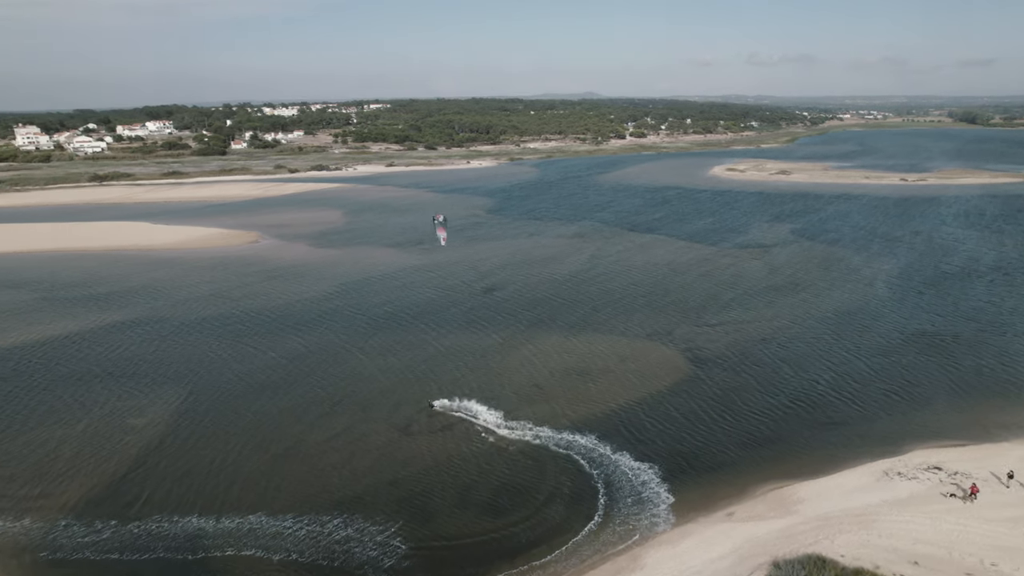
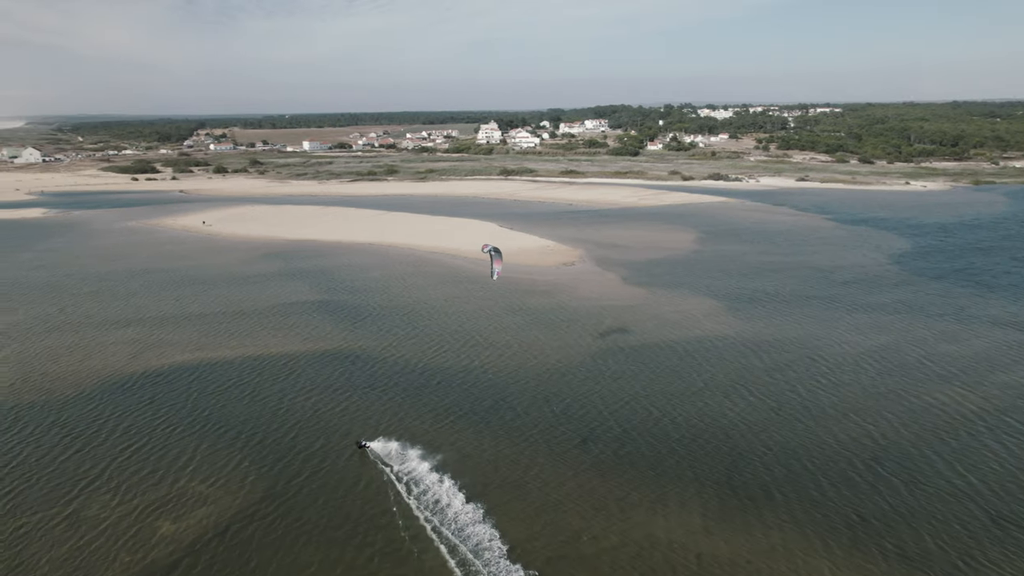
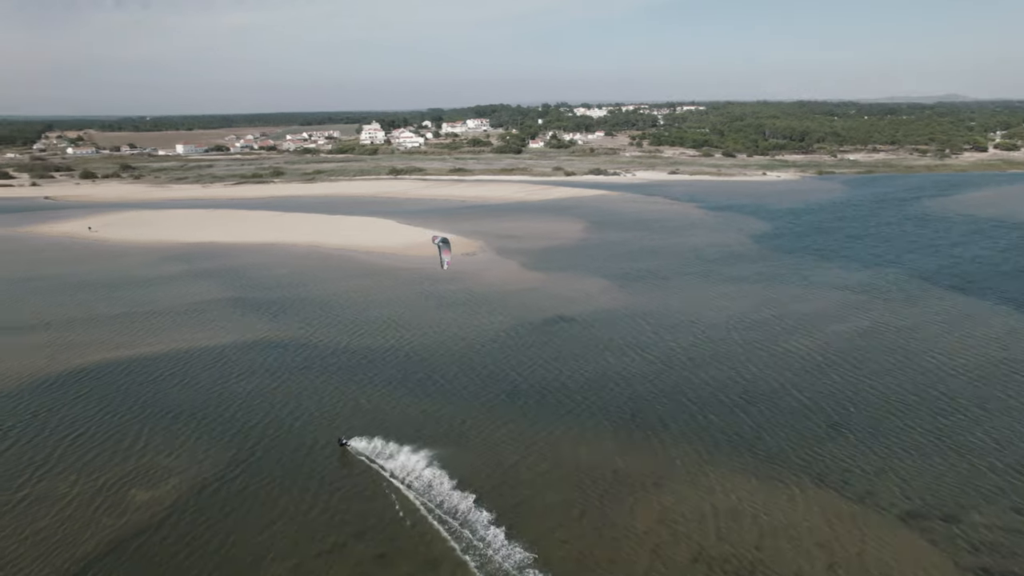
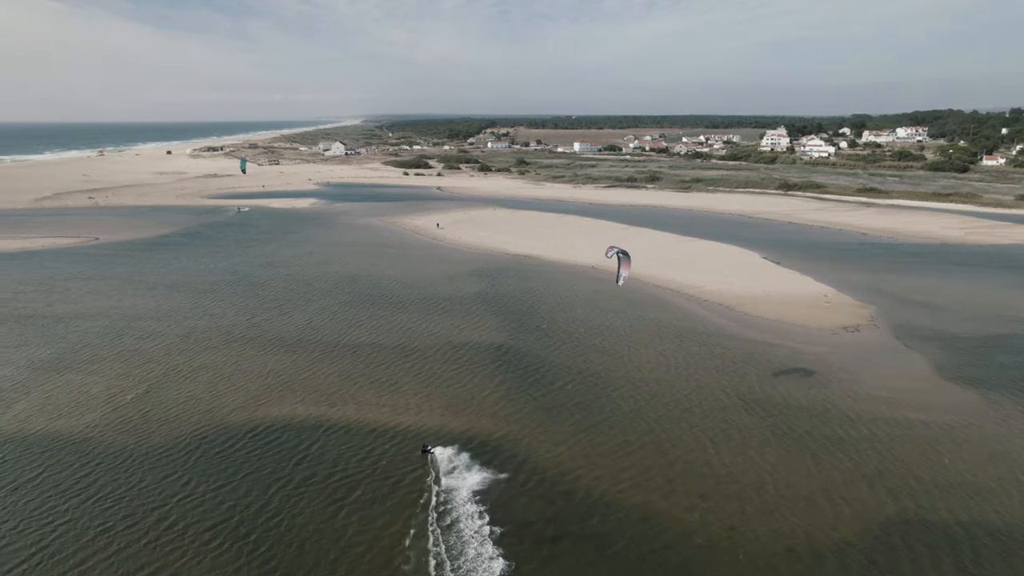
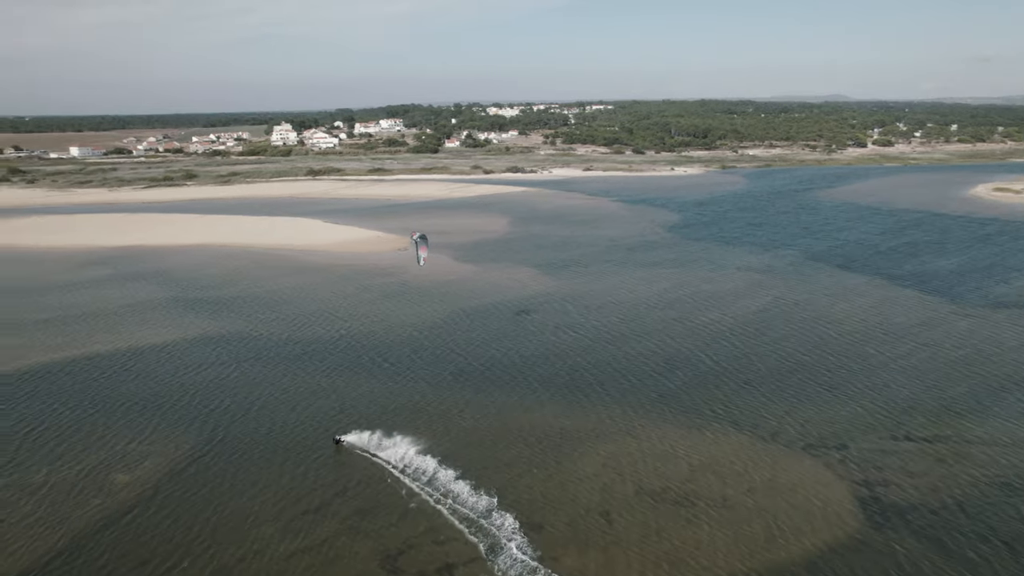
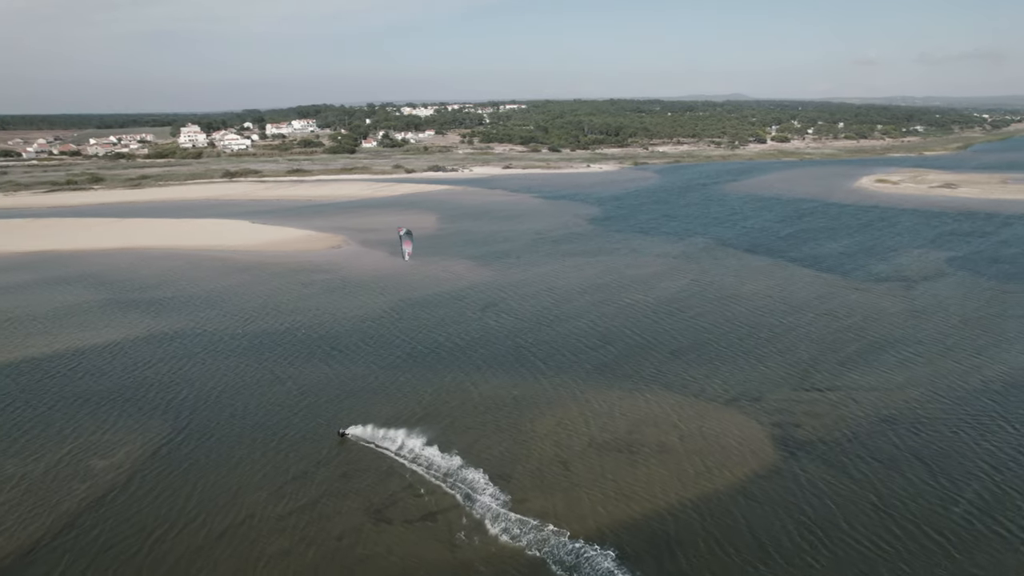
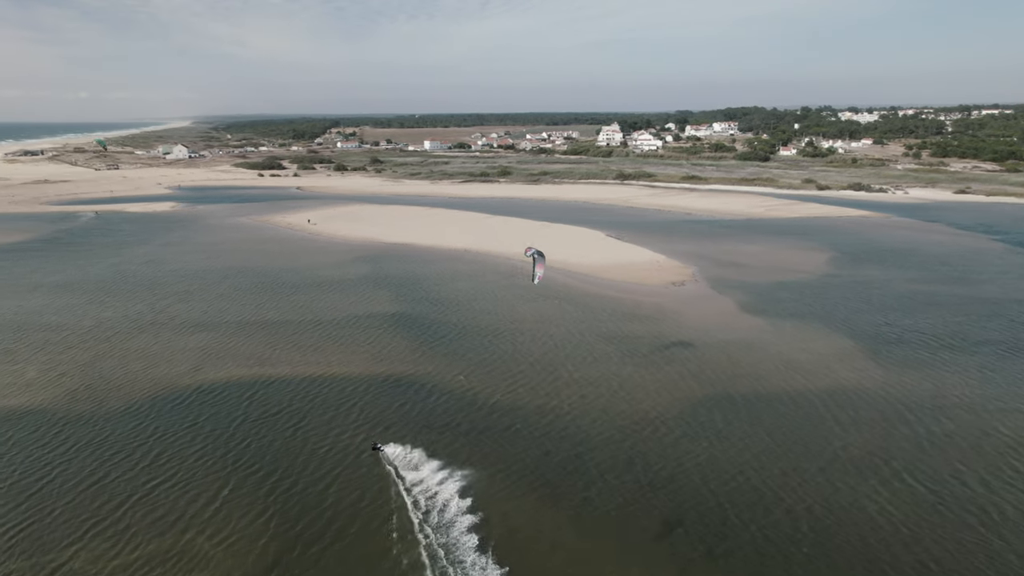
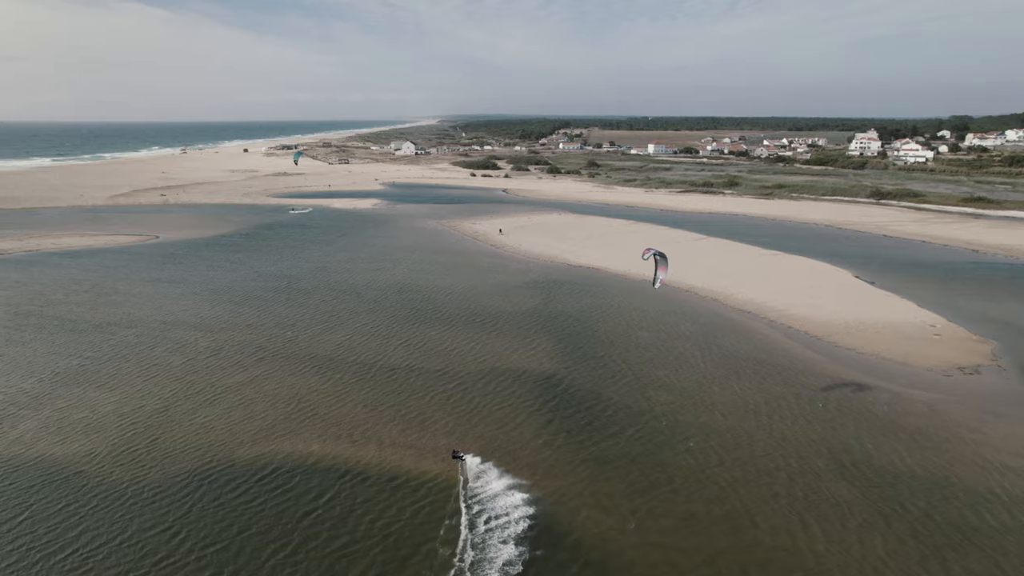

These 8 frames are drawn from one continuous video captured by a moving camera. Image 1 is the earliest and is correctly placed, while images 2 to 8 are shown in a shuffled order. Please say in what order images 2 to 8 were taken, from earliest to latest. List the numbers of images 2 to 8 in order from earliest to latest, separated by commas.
6, 5, 3, 2, 7, 4, 8
